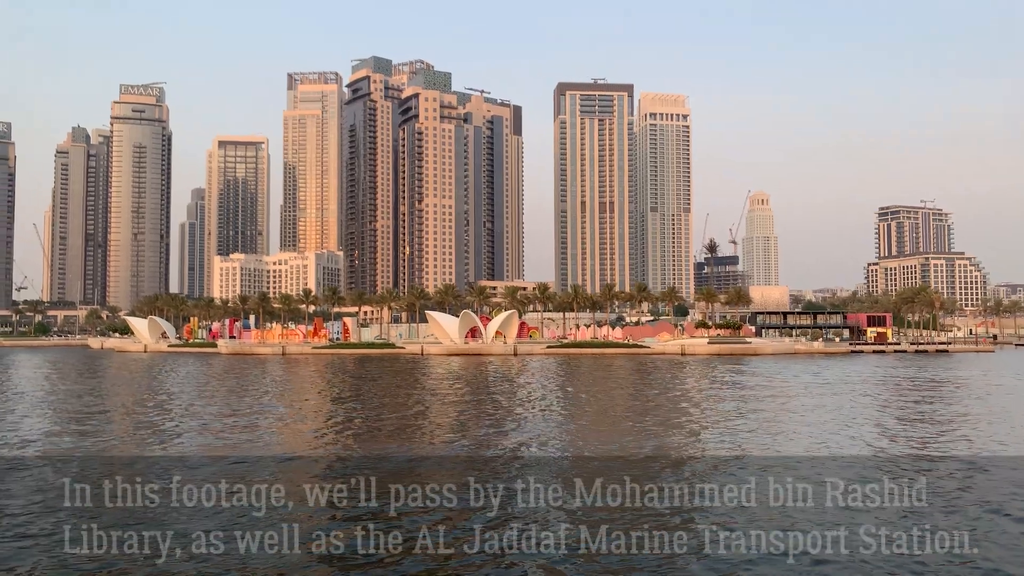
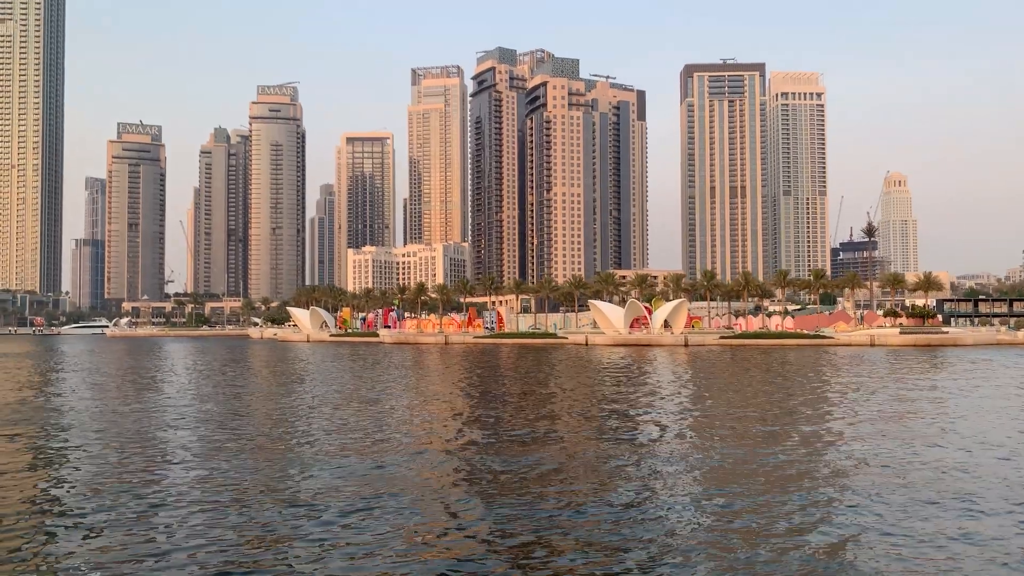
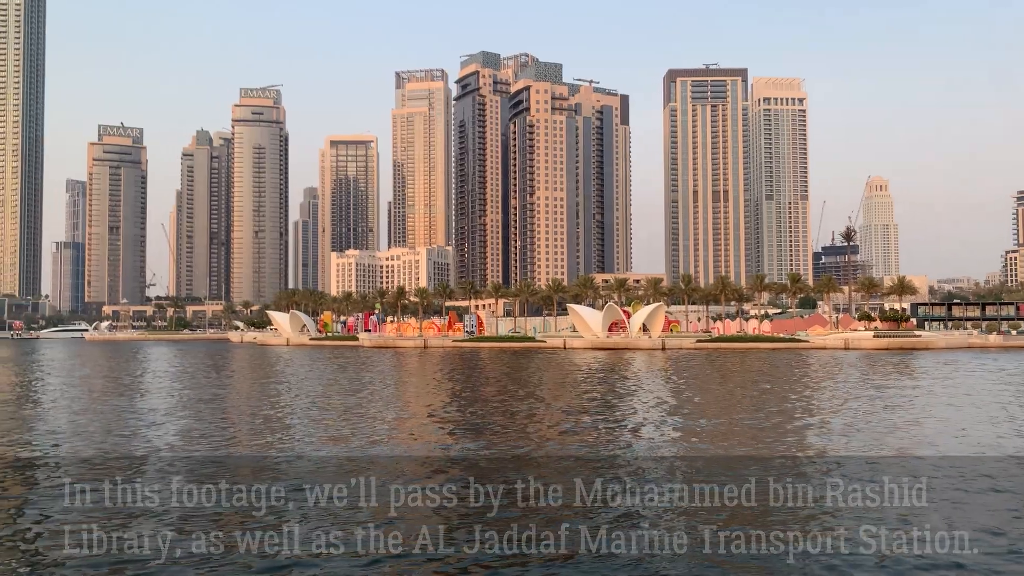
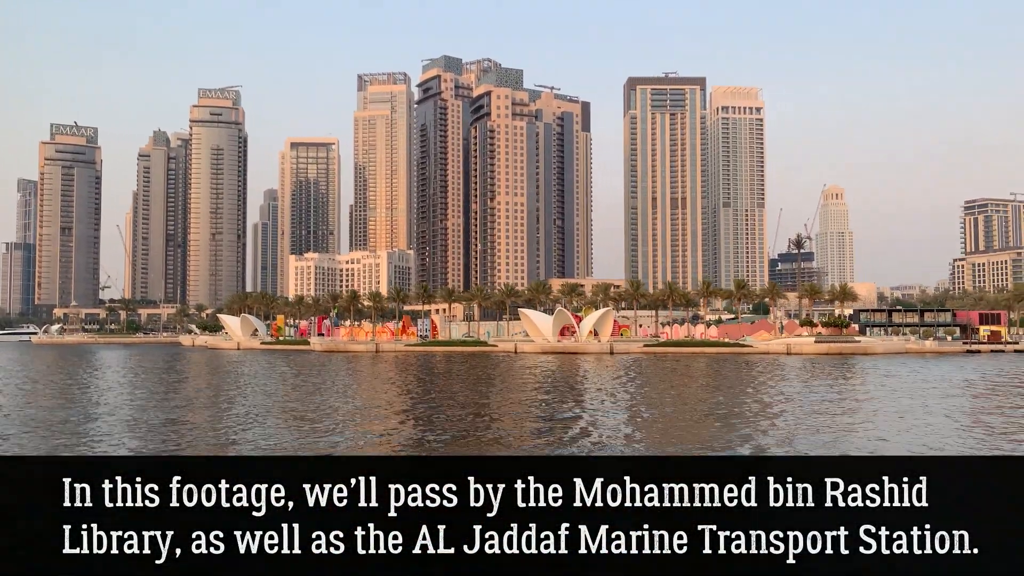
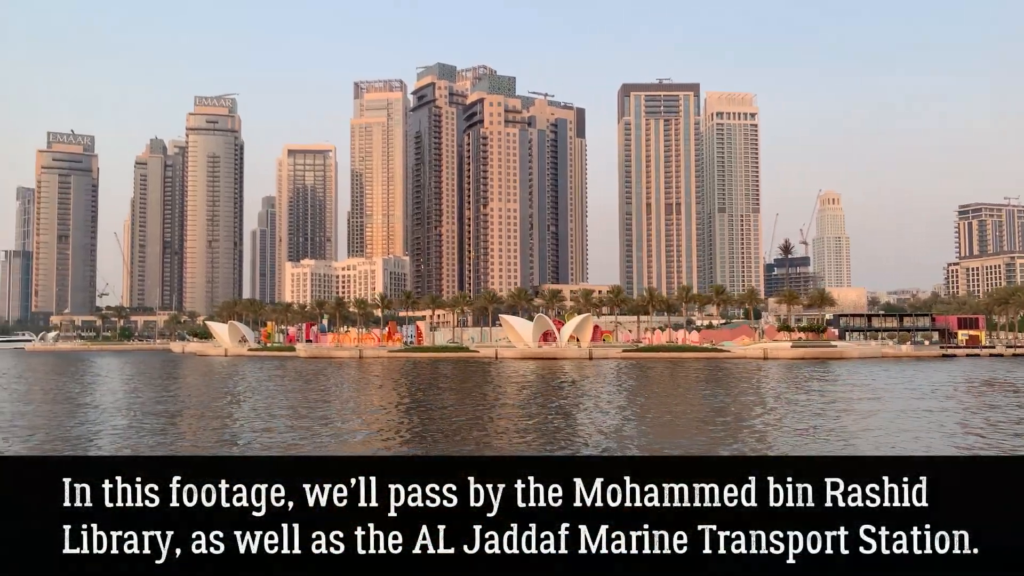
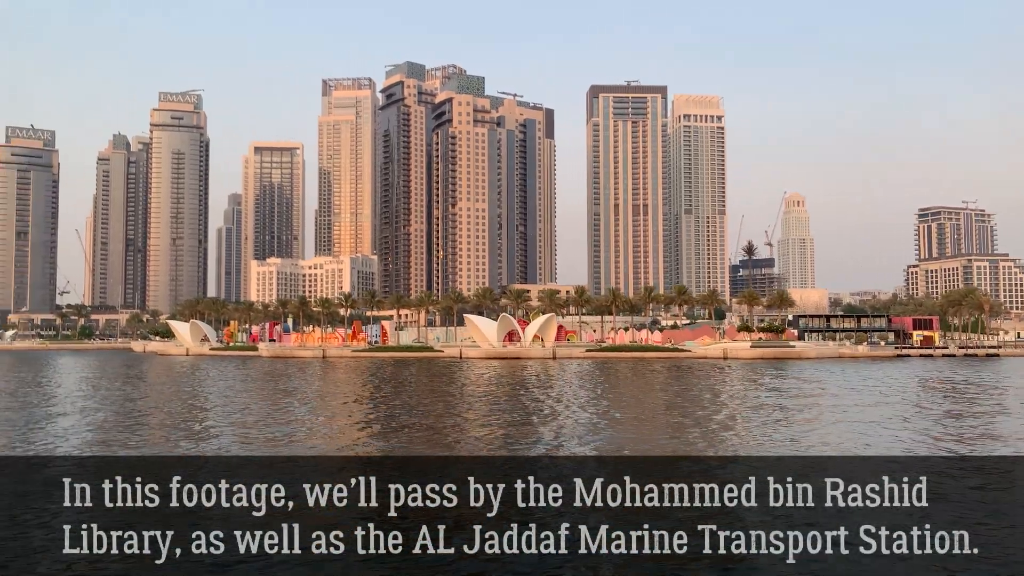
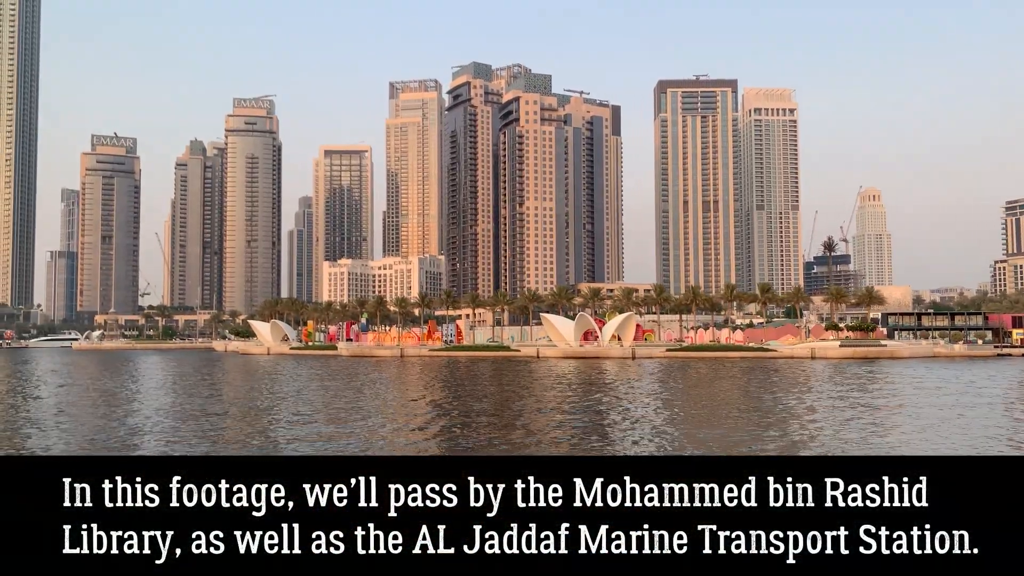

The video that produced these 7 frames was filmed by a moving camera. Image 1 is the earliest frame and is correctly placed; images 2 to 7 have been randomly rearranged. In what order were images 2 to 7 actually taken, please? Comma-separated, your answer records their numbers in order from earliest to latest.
6, 5, 7, 4, 3, 2
